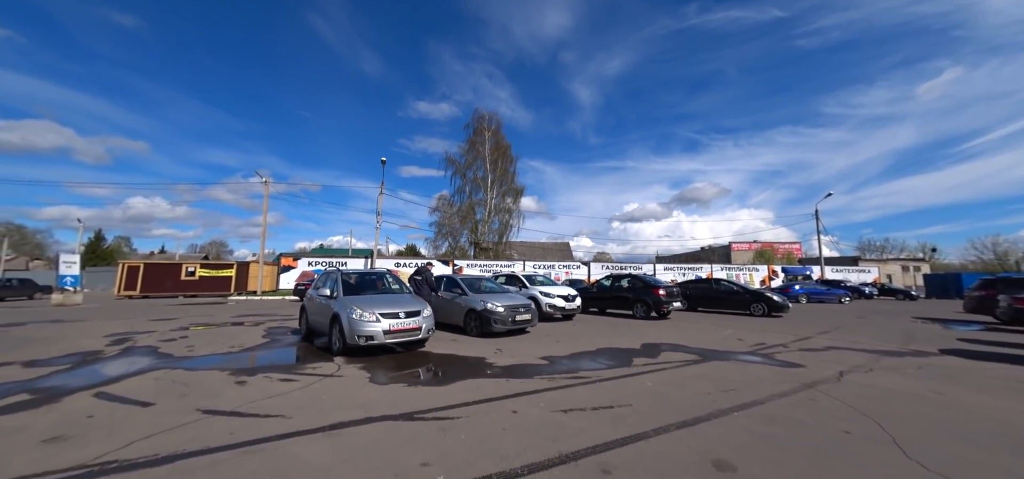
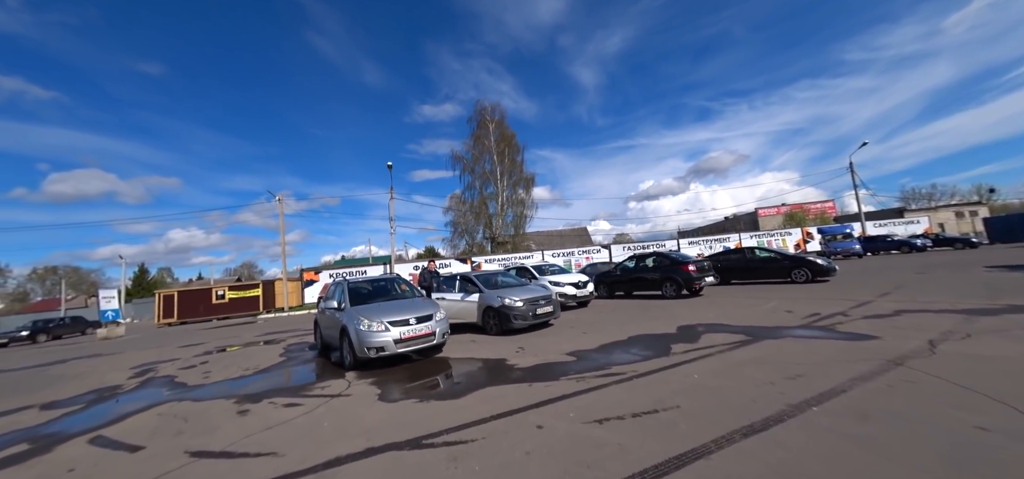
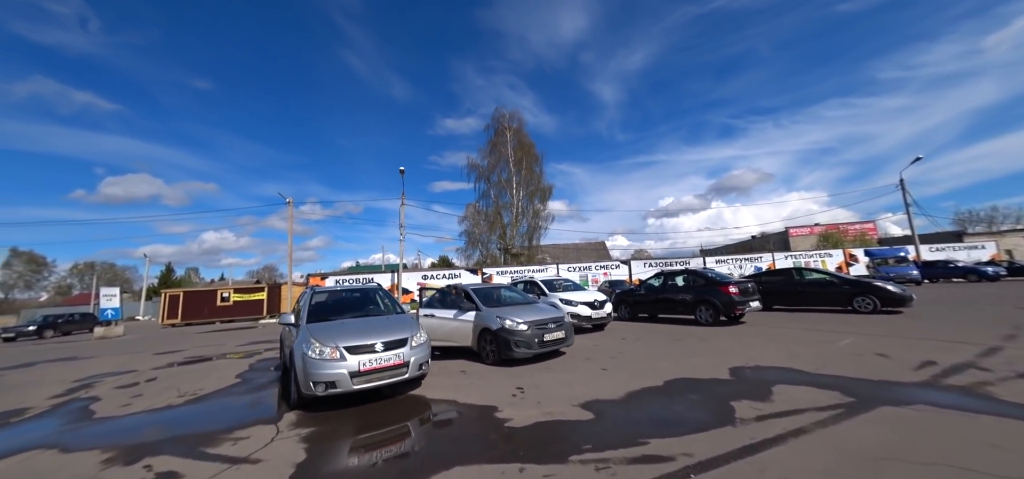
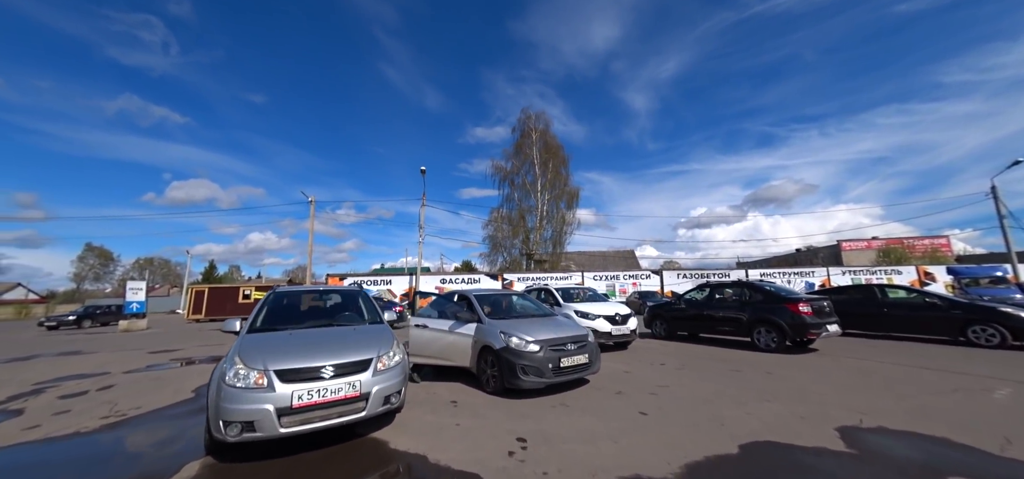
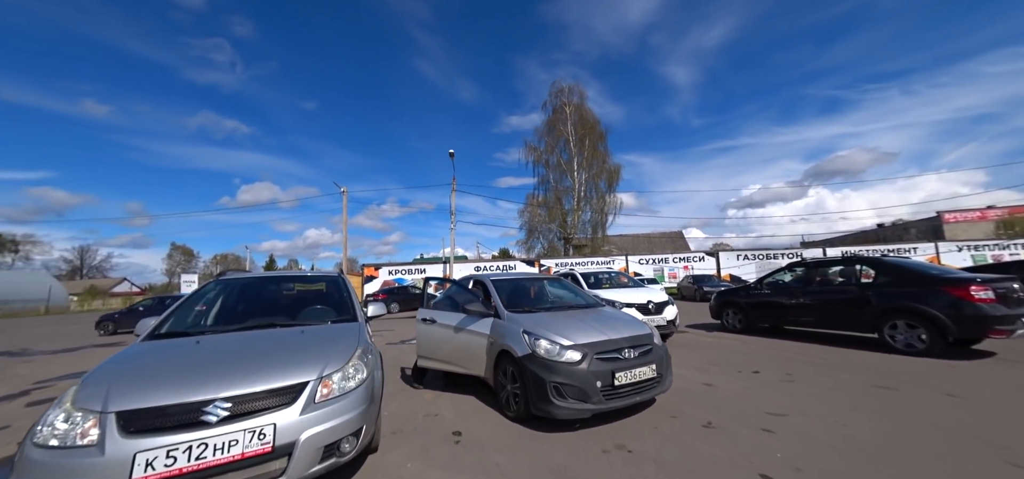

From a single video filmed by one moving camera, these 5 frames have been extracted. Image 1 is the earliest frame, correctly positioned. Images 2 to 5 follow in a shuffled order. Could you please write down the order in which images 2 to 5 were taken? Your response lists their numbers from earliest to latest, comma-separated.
2, 3, 4, 5
